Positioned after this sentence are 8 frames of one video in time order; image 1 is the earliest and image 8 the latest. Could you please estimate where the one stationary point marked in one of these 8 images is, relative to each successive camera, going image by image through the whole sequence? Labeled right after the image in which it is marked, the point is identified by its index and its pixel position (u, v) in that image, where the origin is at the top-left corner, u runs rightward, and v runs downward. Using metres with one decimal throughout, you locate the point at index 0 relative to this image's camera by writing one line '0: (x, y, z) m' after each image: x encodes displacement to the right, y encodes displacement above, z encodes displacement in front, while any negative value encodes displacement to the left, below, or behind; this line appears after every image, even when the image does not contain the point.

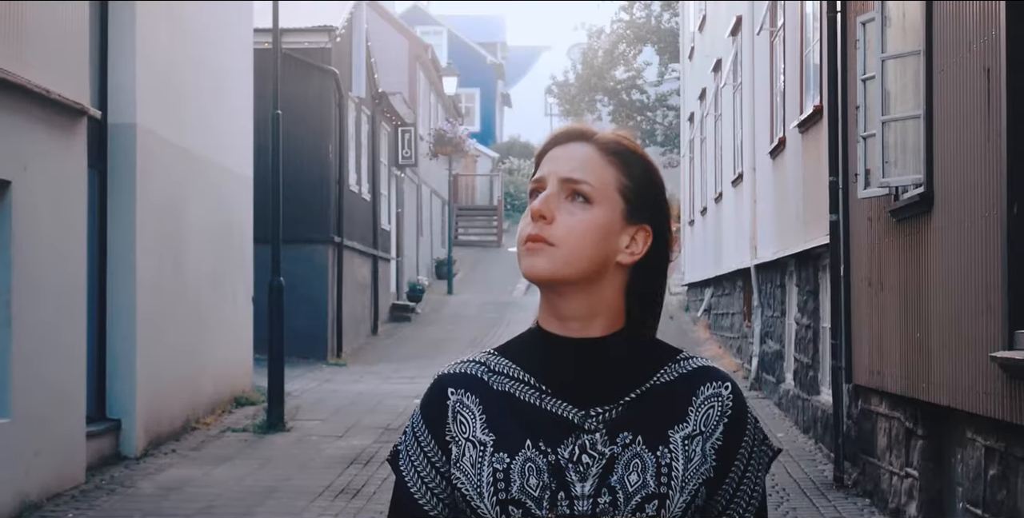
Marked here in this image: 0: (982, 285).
0: (+2.2, -0.1, +5.8) m
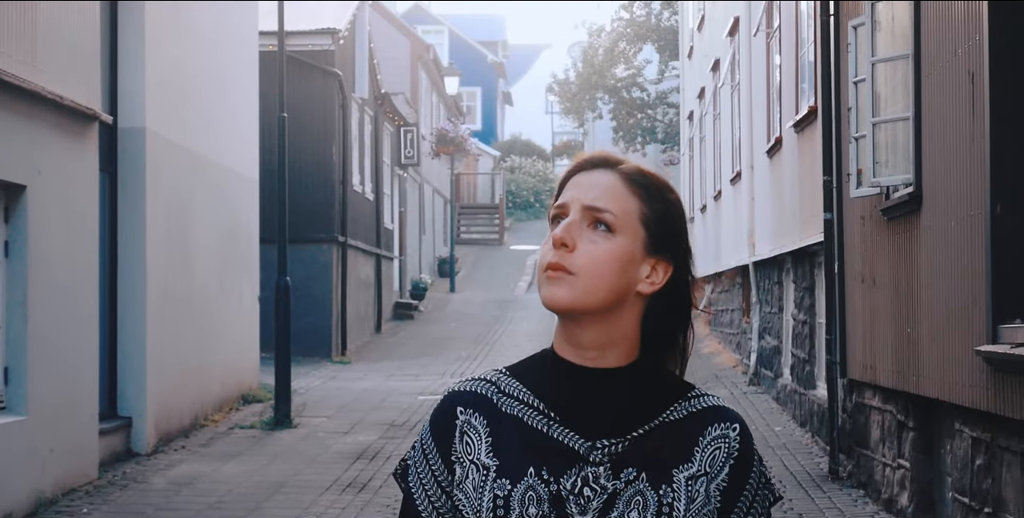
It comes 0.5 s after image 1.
0: (+2.2, -0.1, +6.0) m
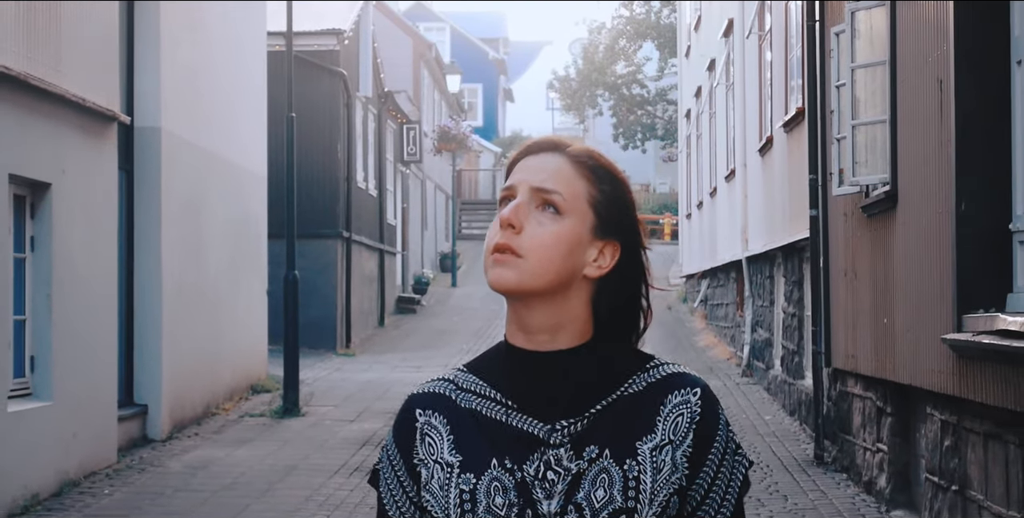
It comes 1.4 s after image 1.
0: (+2.2, -0.1, +6.4) m
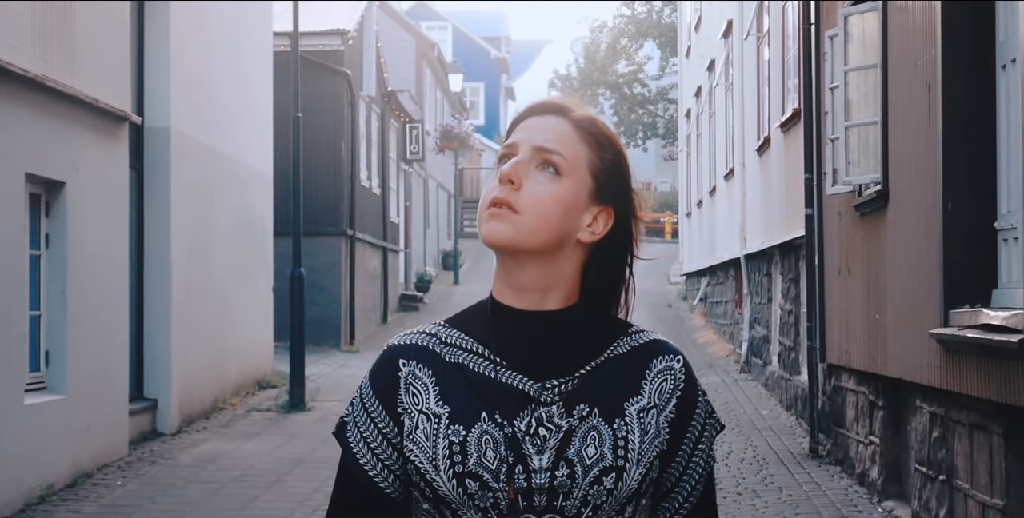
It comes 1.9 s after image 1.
0: (+2.2, -0.1, +6.6) m
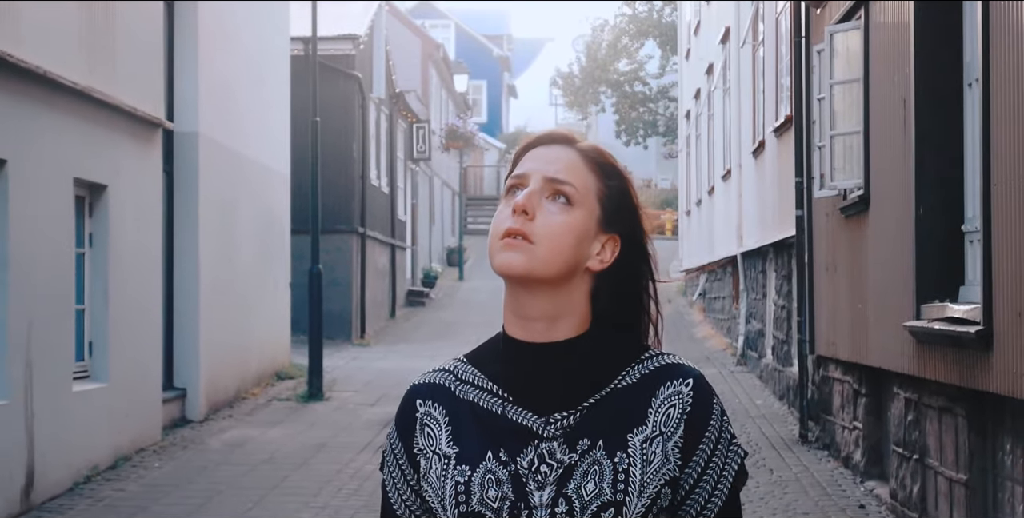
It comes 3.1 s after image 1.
0: (+2.2, -0.1, +7.3) m
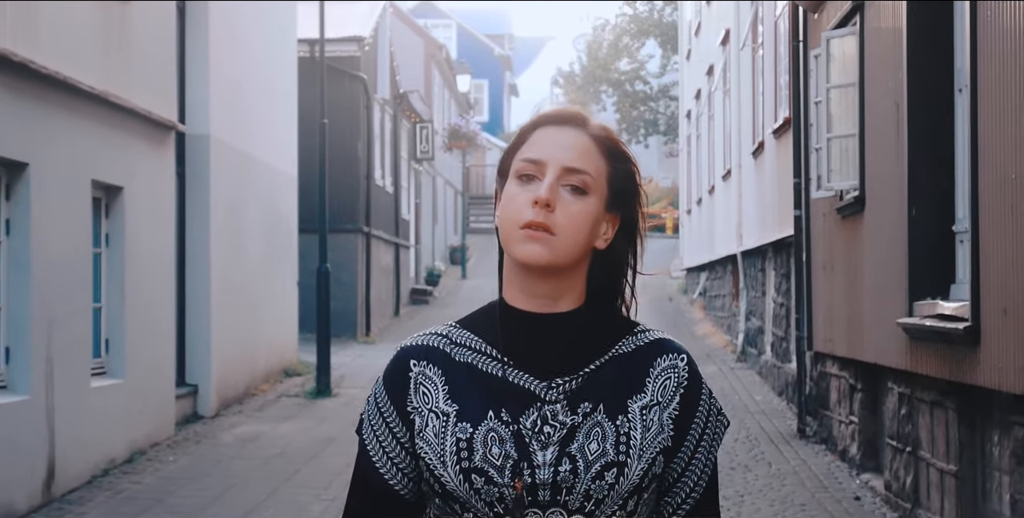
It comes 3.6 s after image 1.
0: (+2.3, -0.1, +7.5) m
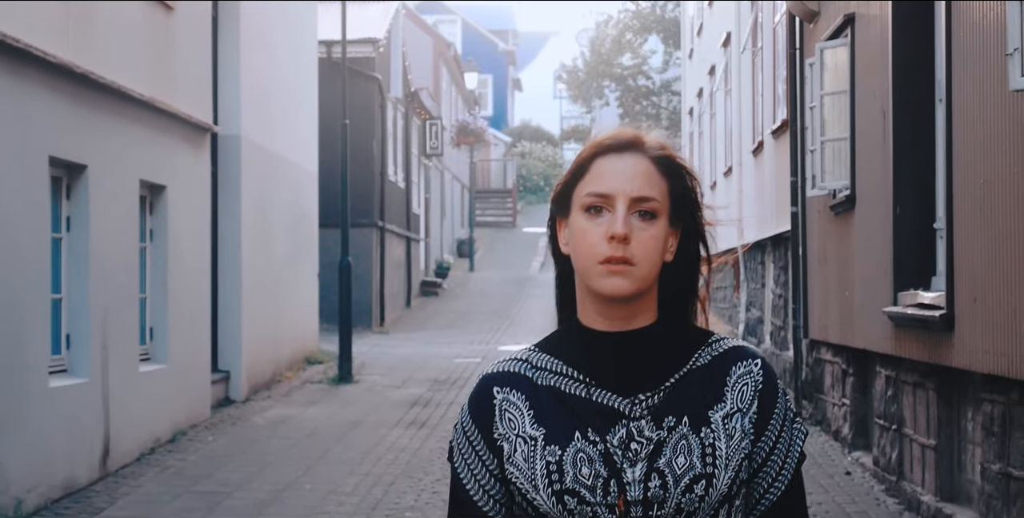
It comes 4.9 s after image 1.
0: (+2.4, 0.0, +8.2) m
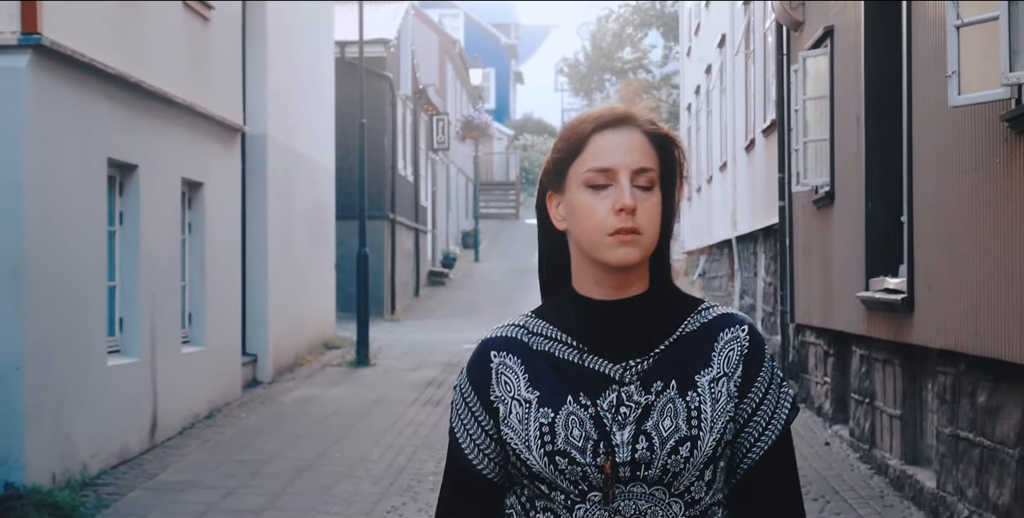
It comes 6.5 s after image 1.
0: (+2.5, 0.0, +9.1) m
